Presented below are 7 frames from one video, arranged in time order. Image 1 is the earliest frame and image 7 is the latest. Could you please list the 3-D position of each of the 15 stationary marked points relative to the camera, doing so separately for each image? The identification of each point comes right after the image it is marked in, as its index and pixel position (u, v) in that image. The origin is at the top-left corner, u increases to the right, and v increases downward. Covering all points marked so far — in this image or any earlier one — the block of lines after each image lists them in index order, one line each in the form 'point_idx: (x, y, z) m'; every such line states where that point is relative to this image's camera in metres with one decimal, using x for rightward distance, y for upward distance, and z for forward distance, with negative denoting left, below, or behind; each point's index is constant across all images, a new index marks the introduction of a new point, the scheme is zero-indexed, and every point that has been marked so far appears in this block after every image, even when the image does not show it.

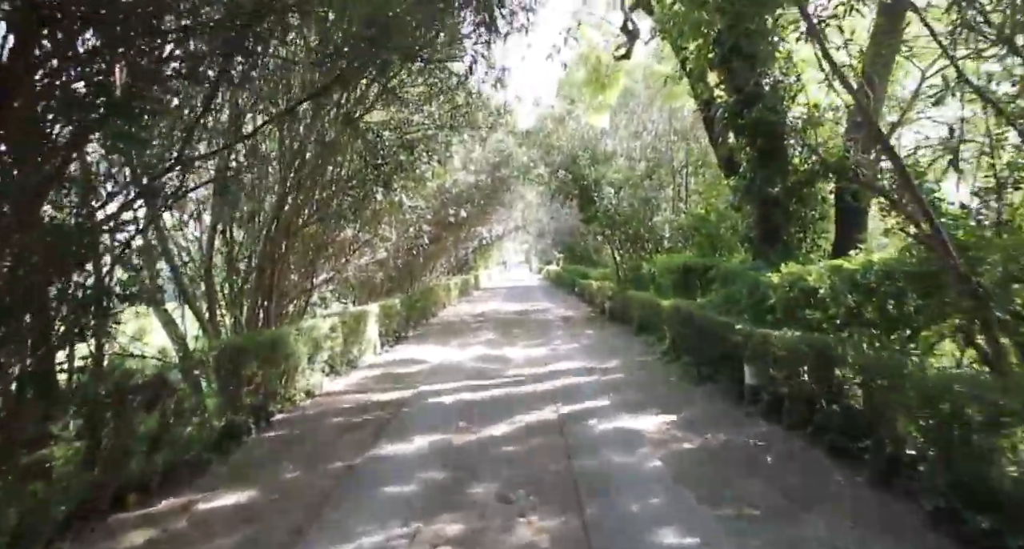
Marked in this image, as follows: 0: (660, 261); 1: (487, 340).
0: (+3.0, +0.3, +13.3) m
1: (-0.5, -1.3, +12.9) m
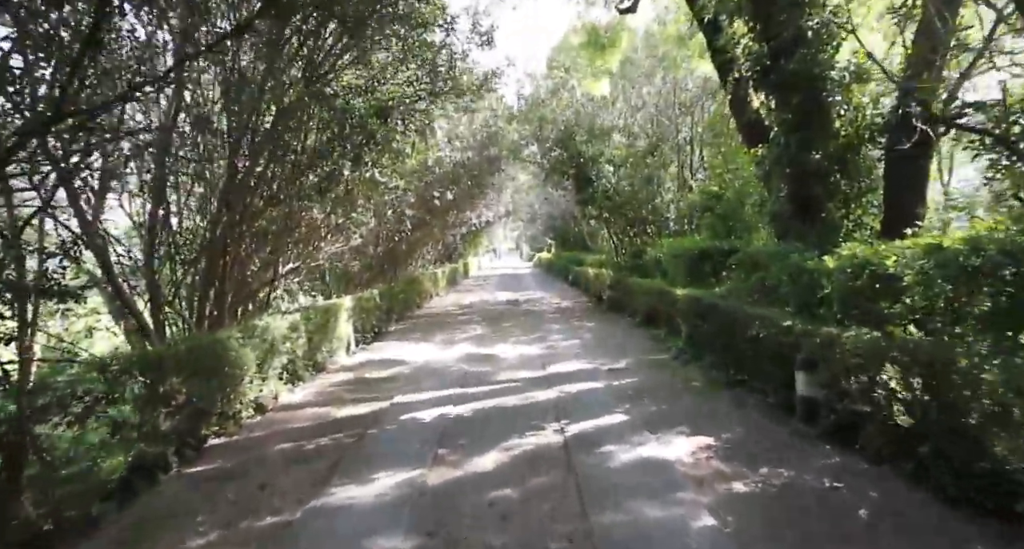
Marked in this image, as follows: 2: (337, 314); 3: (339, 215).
0: (+2.9, +0.5, +12.0) m
1: (-0.7, -1.1, +11.6) m
2: (-2.6, -0.6, +9.7) m
3: (-2.9, +1.0, +10.8) m
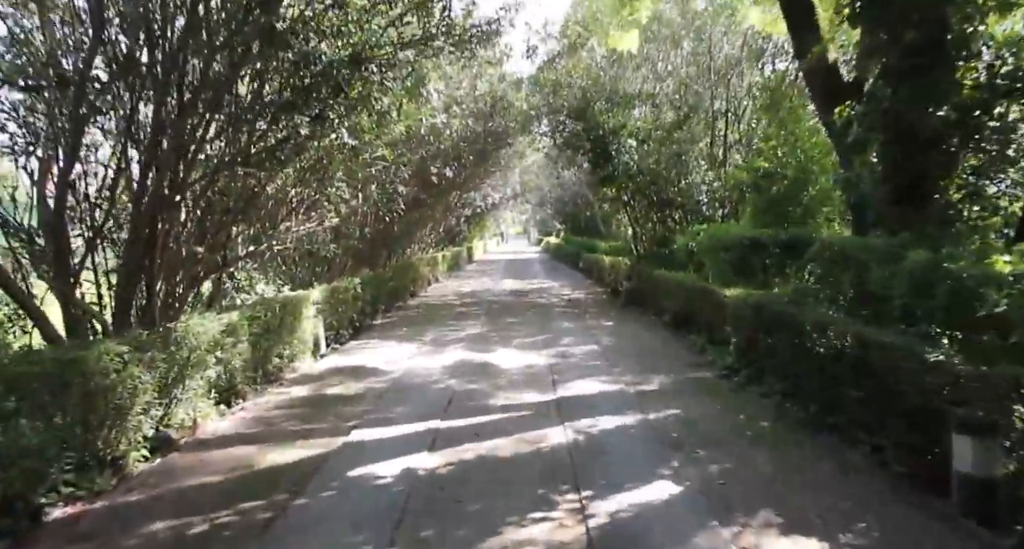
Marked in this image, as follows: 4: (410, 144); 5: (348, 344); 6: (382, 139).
0: (+3.0, +0.7, +10.1) m
1: (-0.6, -0.9, +9.8) m
2: (-2.6, -0.4, +7.9) m
3: (-2.8, +1.2, +8.9) m
4: (-1.9, +2.4, +12.1) m
5: (-2.4, -1.0, +9.5) m
6: (-2.0, +2.0, +9.7) m
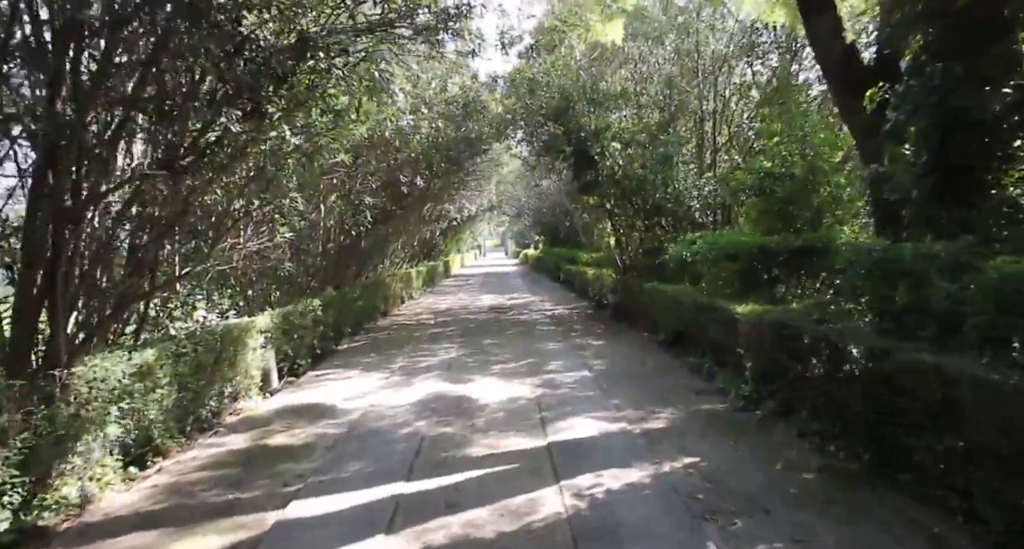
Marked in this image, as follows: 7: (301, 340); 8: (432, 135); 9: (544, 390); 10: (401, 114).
0: (+2.6, +0.5, +9.1) m
1: (-0.9, -1.2, +8.7) m
2: (-2.8, -0.7, +6.7) m
3: (-3.1, +0.9, +7.8) m
4: (-2.4, +2.1, +11.0) m
5: (-2.6, -1.3, +8.3) m
6: (-2.3, +1.7, +8.7) m
7: (-2.8, -0.9, +8.8) m
8: (-1.6, +2.9, +13.4) m
9: (+0.3, -1.2, +6.8) m
10: (-1.8, +2.6, +10.6) m
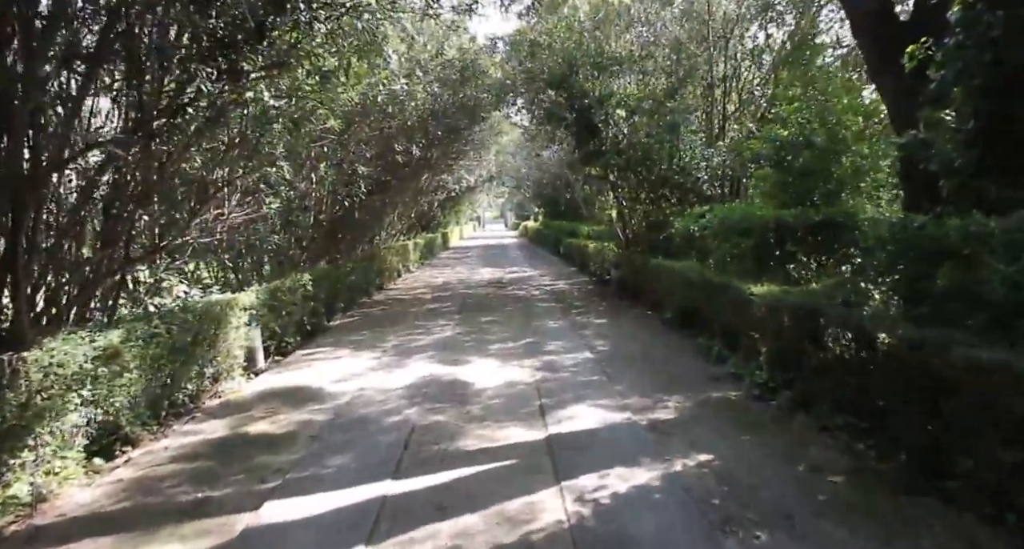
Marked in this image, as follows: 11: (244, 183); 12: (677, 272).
0: (+2.6, +0.8, +8.7) m
1: (-0.9, -0.8, +8.3) m
2: (-2.8, -0.4, +6.3) m
3: (-3.1, +1.2, +7.3) m
4: (-2.4, +2.5, +10.5) m
5: (-2.6, -1.0, +8.0) m
6: (-2.3, +2.1, +8.1) m
7: (-2.9, -0.5, +8.4) m
8: (-1.6, +3.4, +12.9) m
9: (+0.3, -1.0, +6.4) m
10: (-1.8, +3.0, +10.0) m
11: (-3.3, +1.1, +8.1) m
12: (+2.2, 0.0, +8.8) m
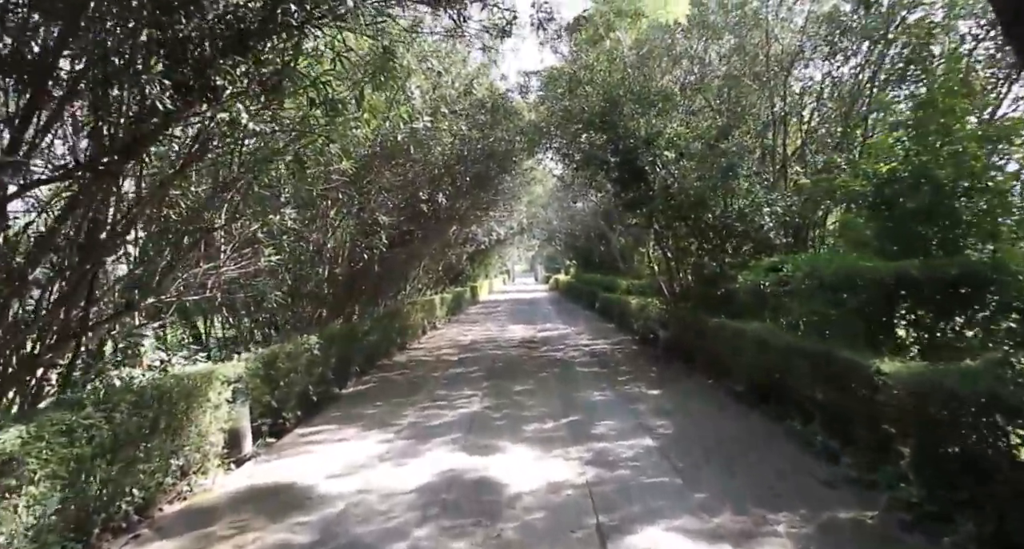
0: (+3.1, +0.1, +7.3) m
1: (-0.5, -1.5, +6.9) m
2: (-2.5, -0.9, +5.1) m
3: (-2.7, +0.6, +6.2) m
4: (-1.8, +1.6, +9.5) m
5: (-2.2, -1.6, +6.7) m
6: (-1.9, +1.4, +7.1) m
7: (-2.4, -1.2, +7.2) m
8: (-1.0, +2.3, +11.9) m
9: (+0.6, -1.5, +5.0) m
10: (-1.3, +2.2, +9.0) m
11: (-2.9, +0.4, +7.0) m
12: (+2.7, -0.7, +7.4) m
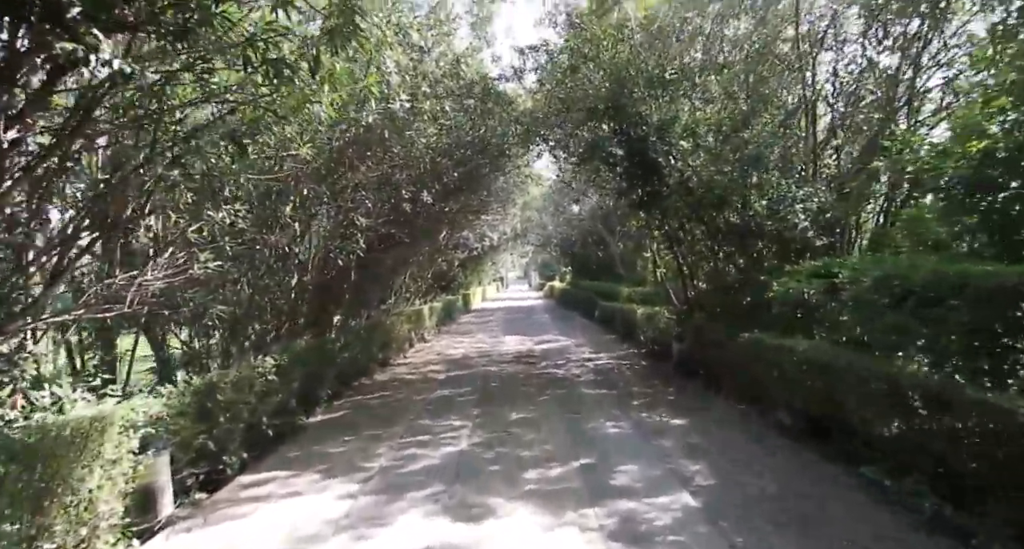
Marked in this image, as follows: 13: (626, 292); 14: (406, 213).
0: (+3.0, 0.0, +6.0) m
1: (-0.5, -1.6, +5.6) m
2: (-2.5, -1.0, +3.7) m
3: (-2.7, +0.5, +4.9) m
4: (-1.9, +1.5, +8.1) m
5: (-2.3, -1.7, +5.3) m
6: (-1.9, +1.3, +5.7) m
7: (-2.5, -1.3, +5.8) m
8: (-1.1, +2.2, +10.6) m
9: (+0.6, -1.5, +3.6) m
10: (-1.4, +2.1, +7.7) m
11: (-2.9, +0.4, +5.6) m
12: (+2.6, -0.7, +6.1) m
13: (+3.1, -0.5, +17.7) m
14: (-1.9, +1.1, +11.5) m
